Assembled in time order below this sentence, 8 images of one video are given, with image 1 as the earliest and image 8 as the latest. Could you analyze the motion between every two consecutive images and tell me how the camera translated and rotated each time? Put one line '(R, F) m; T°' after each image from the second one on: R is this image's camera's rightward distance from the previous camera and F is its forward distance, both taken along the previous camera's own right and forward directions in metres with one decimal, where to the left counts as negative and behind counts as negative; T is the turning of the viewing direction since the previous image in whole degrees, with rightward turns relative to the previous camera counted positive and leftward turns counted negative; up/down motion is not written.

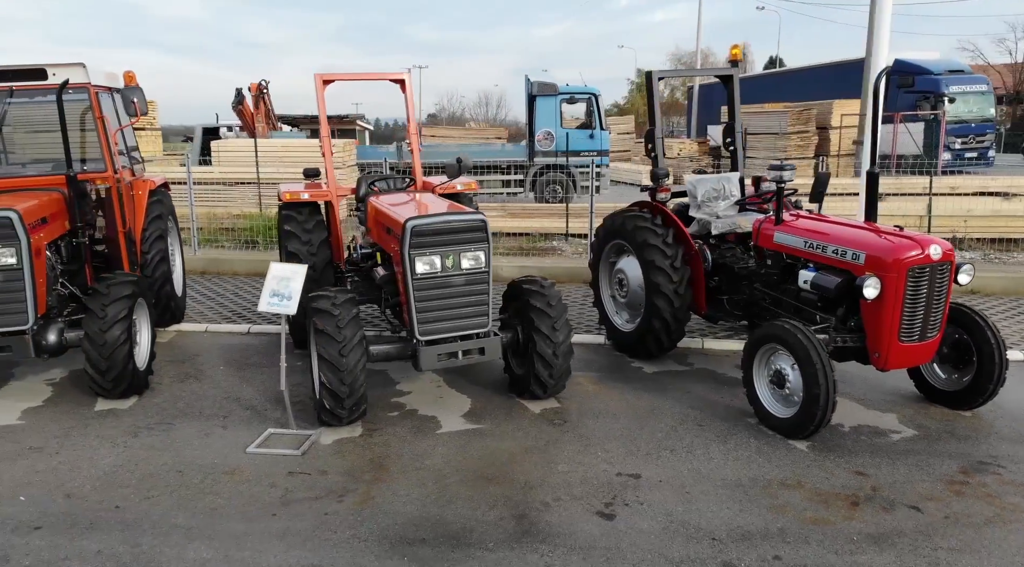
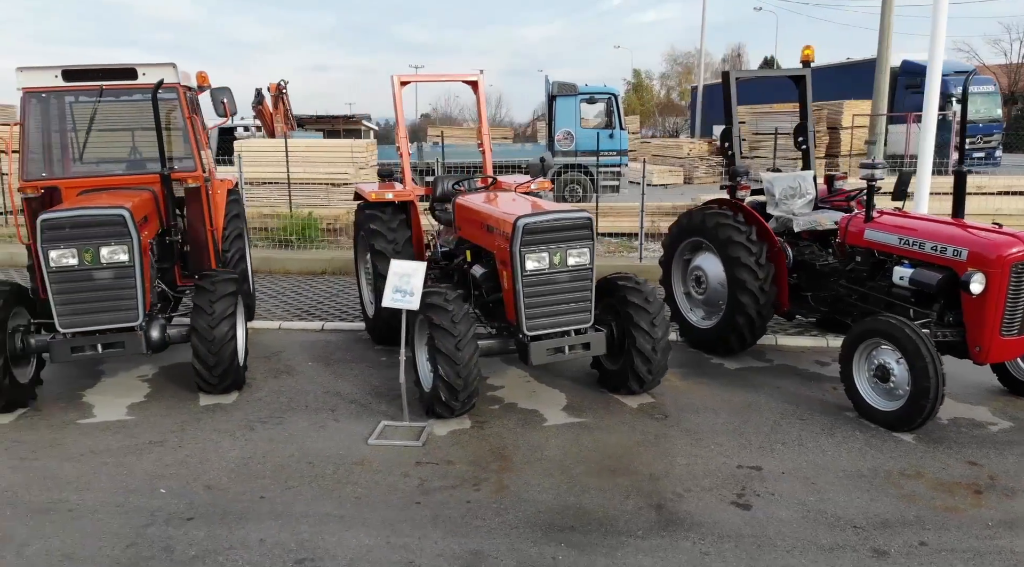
(-0.7, -0.1) m; +1°
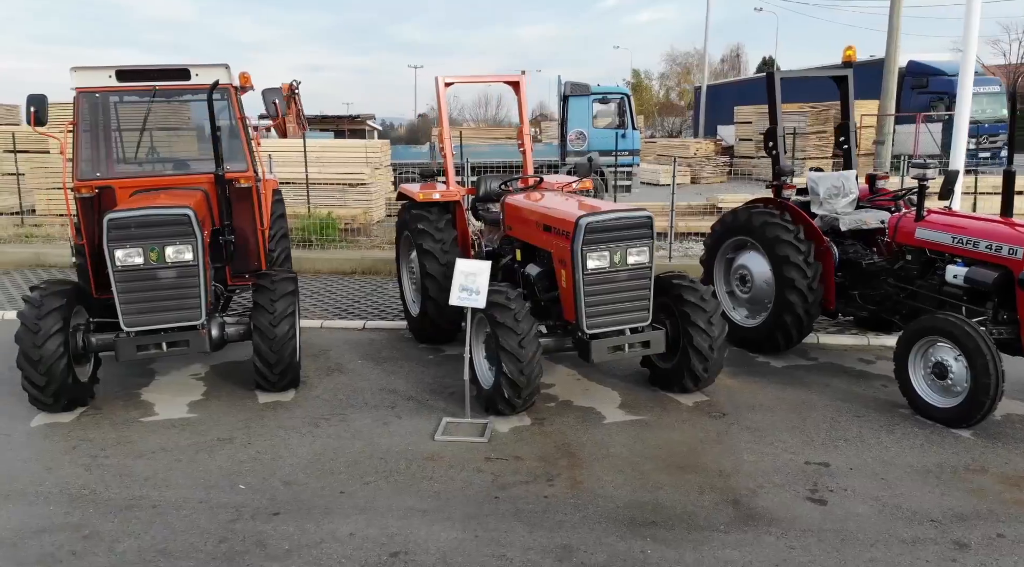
(-0.4, 0.0) m; 0°
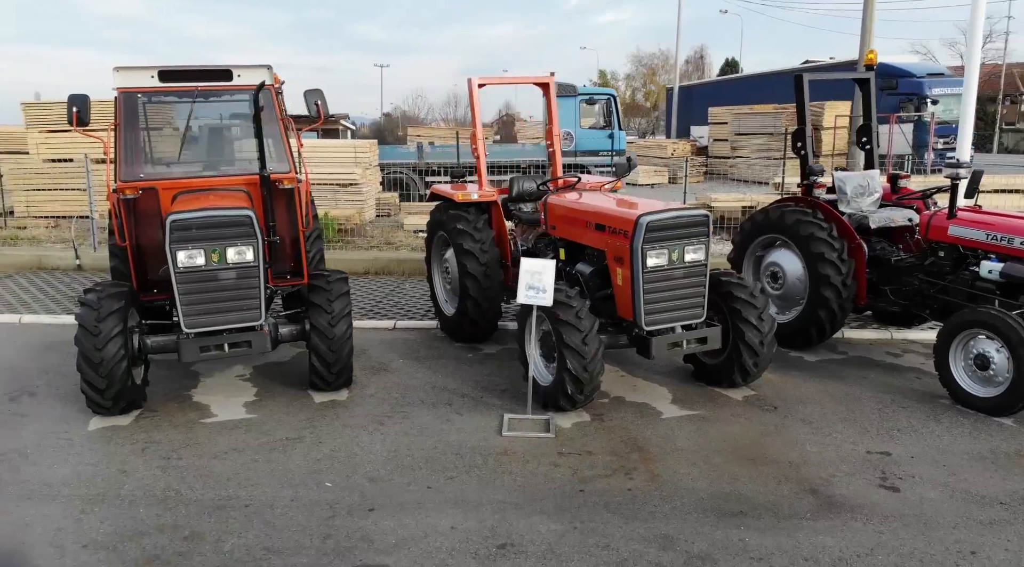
(-0.6, -0.1) m; +3°
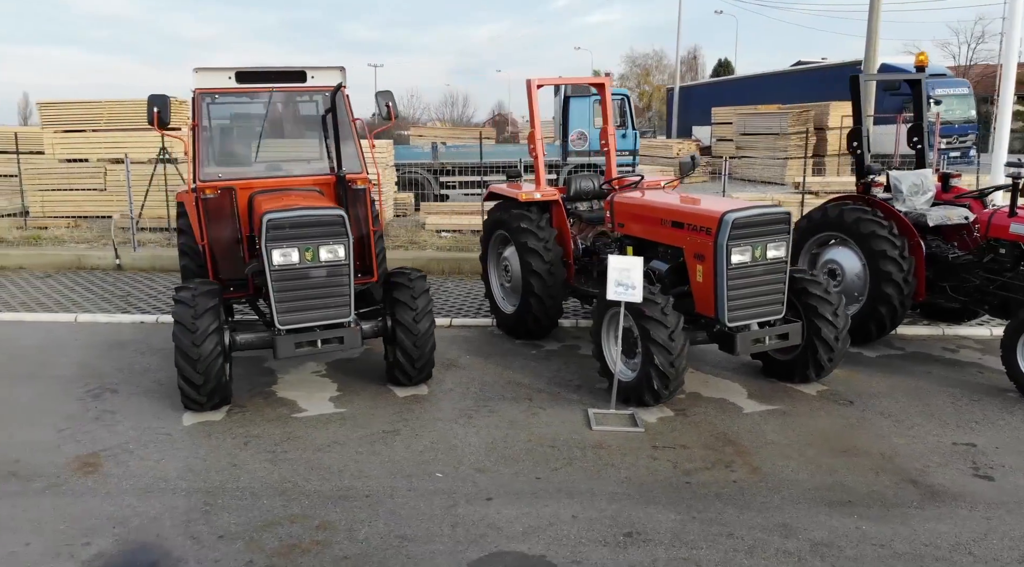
(-0.6, -0.1) m; +1°
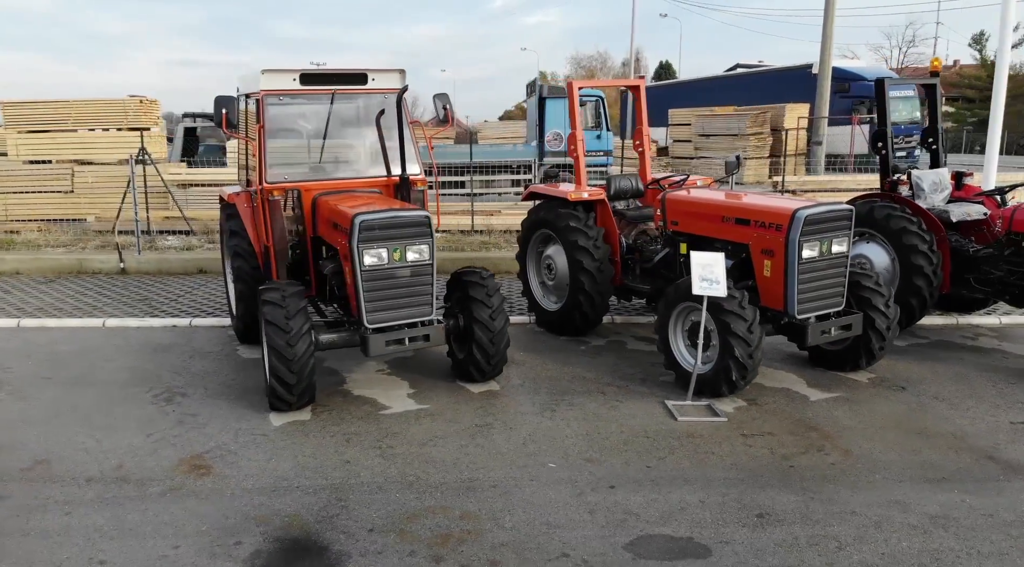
(-0.9, -0.1) m; +4°
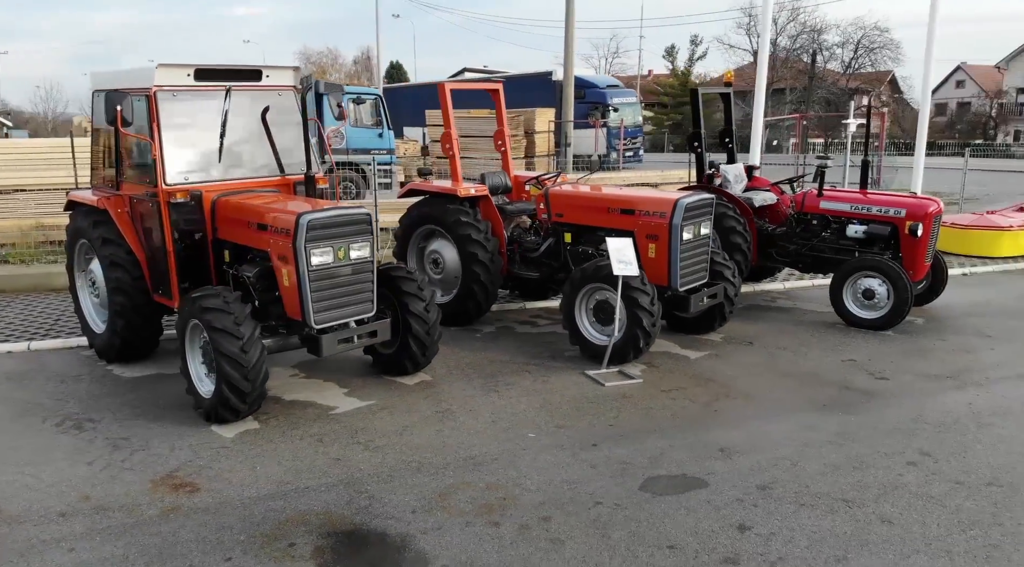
(-1.3, -0.1) m; +19°
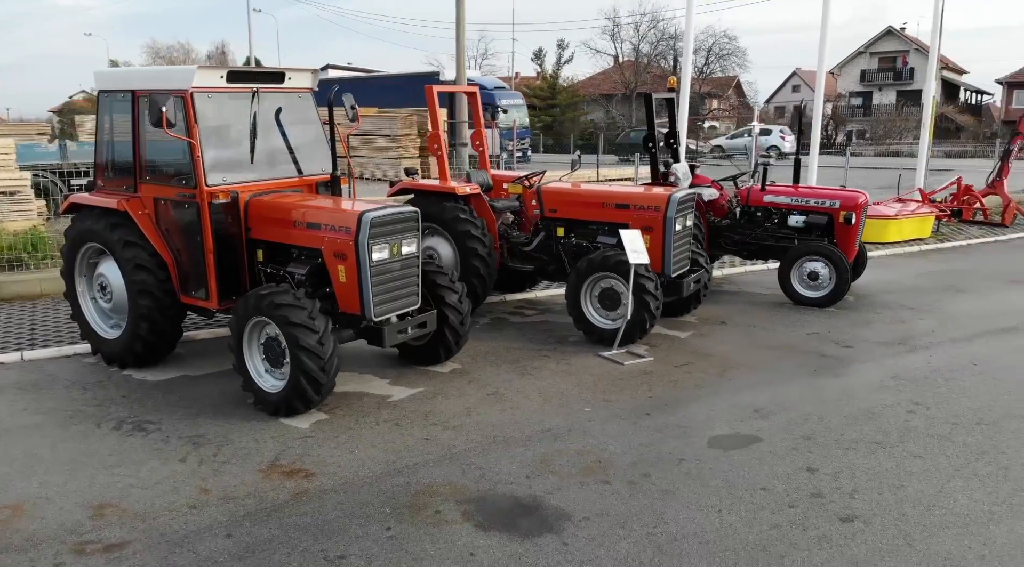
(-1.2, -0.3) m; +10°
